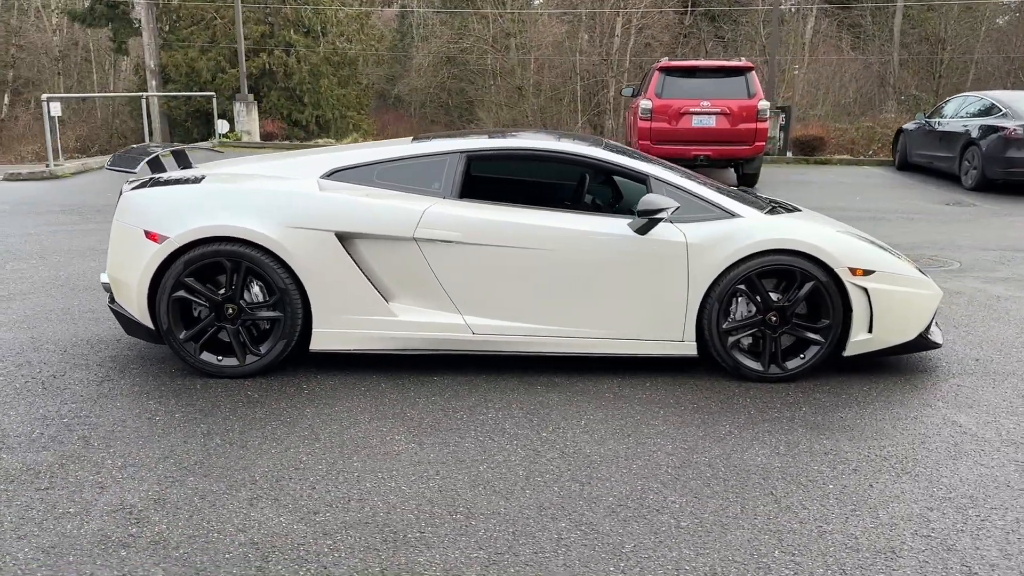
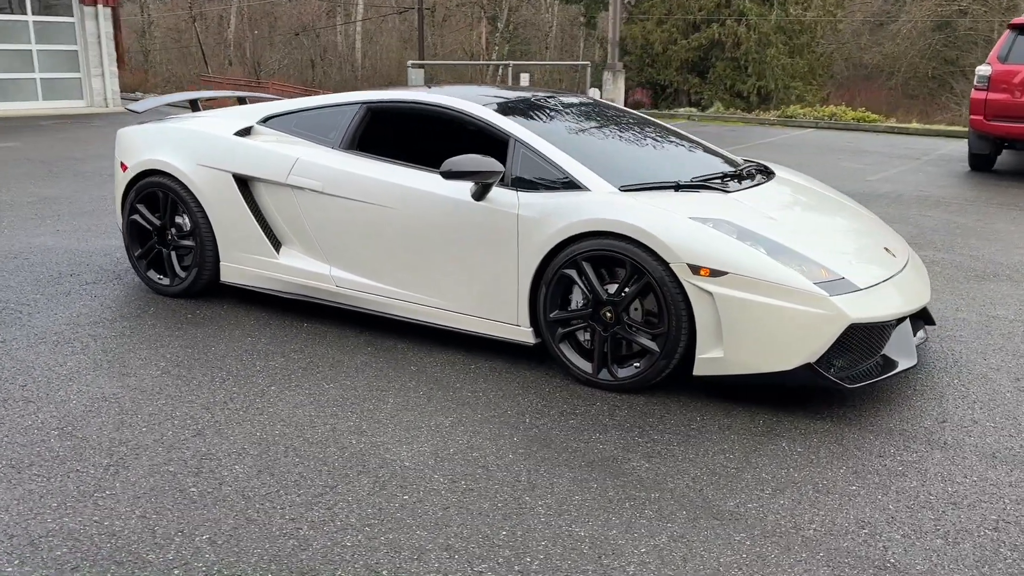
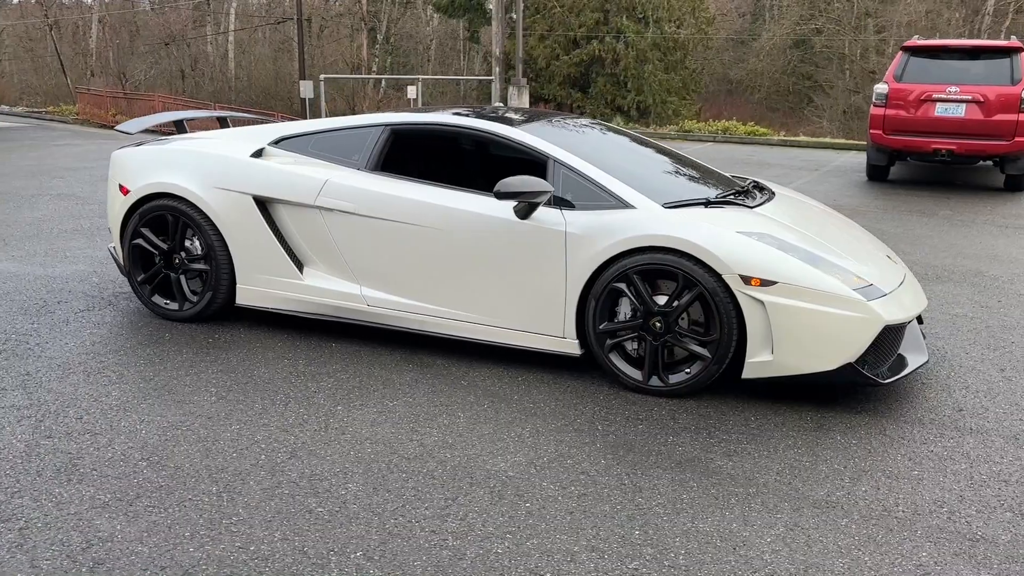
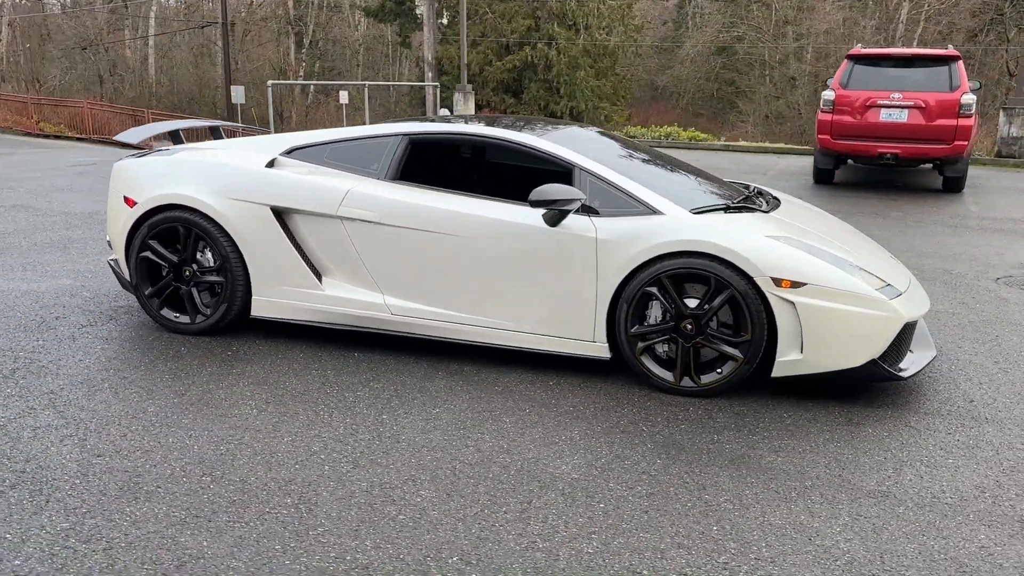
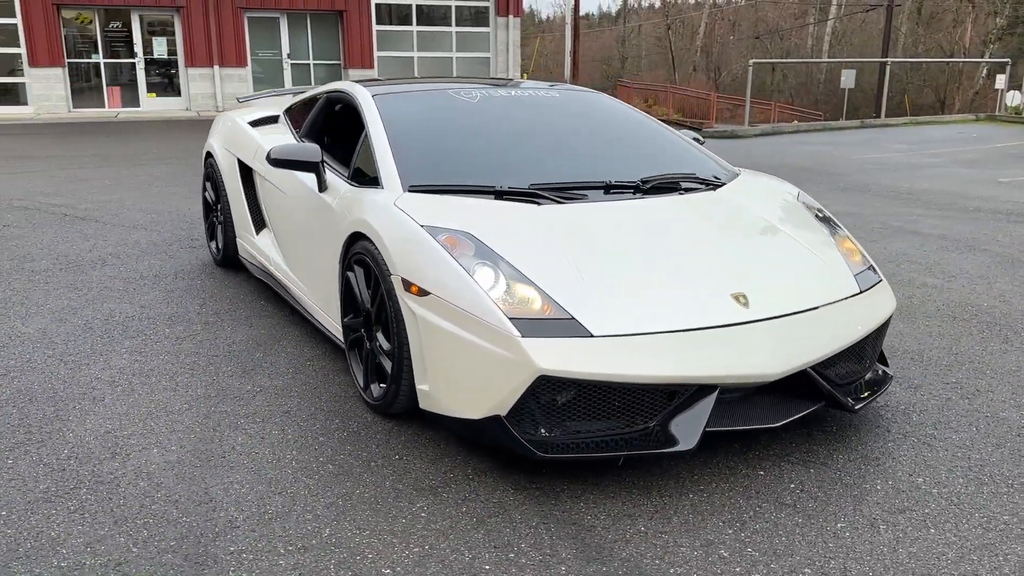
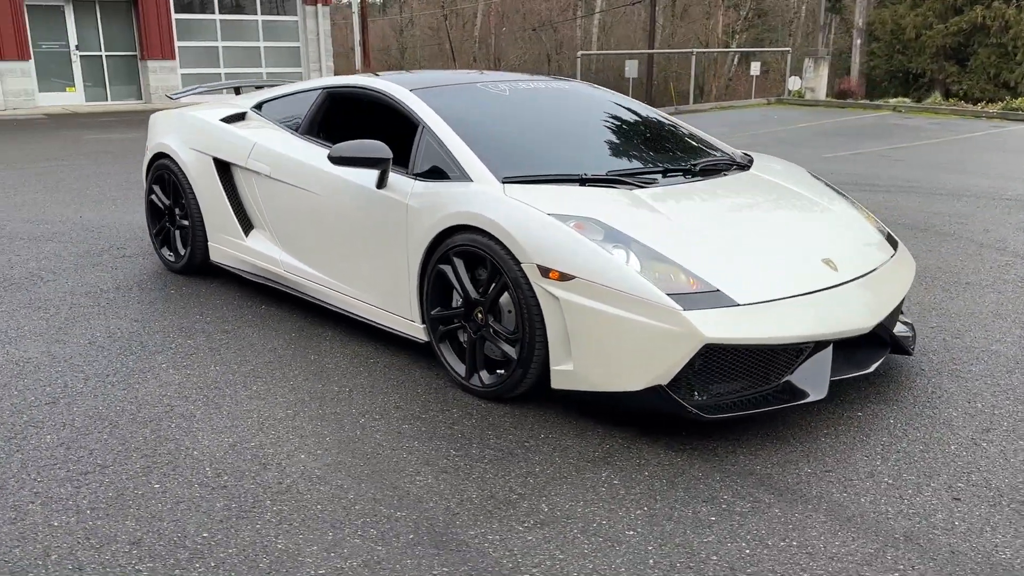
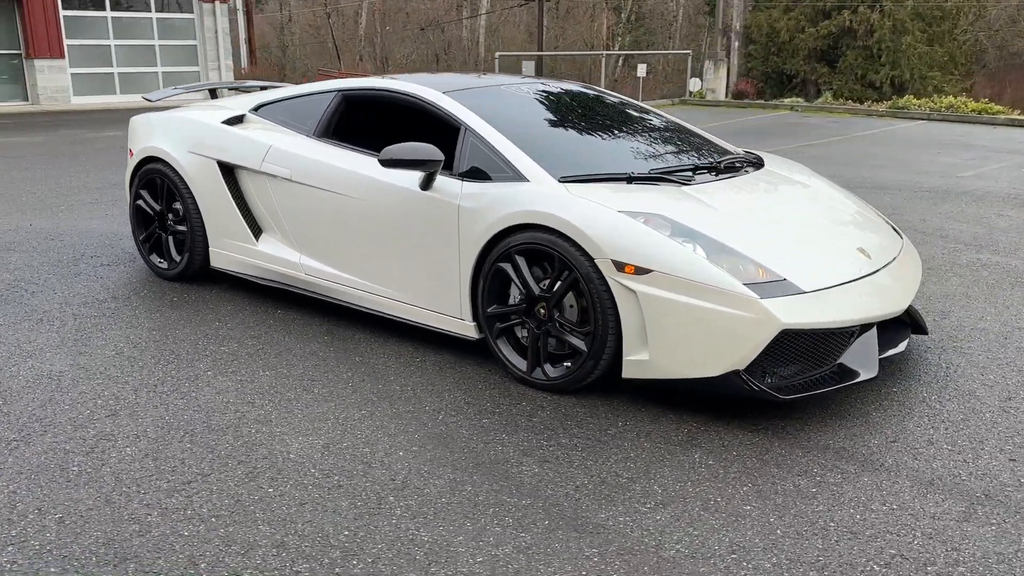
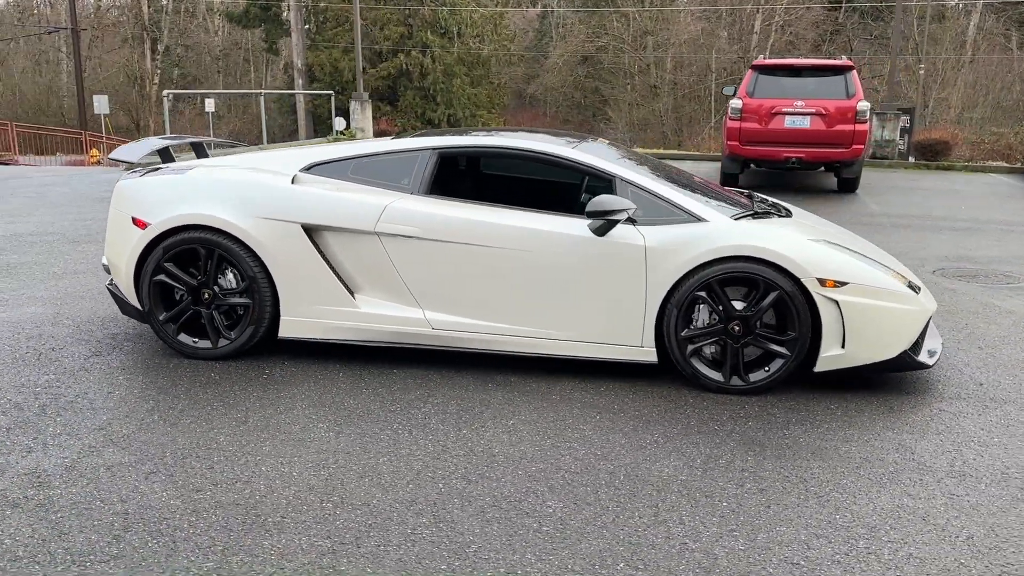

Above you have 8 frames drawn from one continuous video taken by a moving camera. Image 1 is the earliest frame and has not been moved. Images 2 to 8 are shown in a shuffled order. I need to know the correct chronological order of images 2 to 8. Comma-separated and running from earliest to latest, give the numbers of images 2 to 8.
8, 4, 3, 2, 7, 6, 5
